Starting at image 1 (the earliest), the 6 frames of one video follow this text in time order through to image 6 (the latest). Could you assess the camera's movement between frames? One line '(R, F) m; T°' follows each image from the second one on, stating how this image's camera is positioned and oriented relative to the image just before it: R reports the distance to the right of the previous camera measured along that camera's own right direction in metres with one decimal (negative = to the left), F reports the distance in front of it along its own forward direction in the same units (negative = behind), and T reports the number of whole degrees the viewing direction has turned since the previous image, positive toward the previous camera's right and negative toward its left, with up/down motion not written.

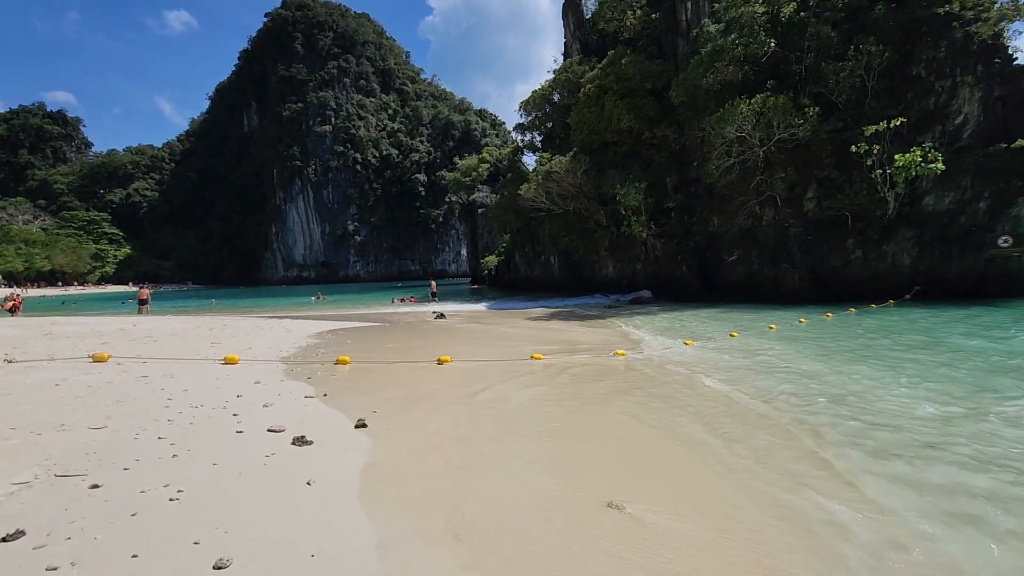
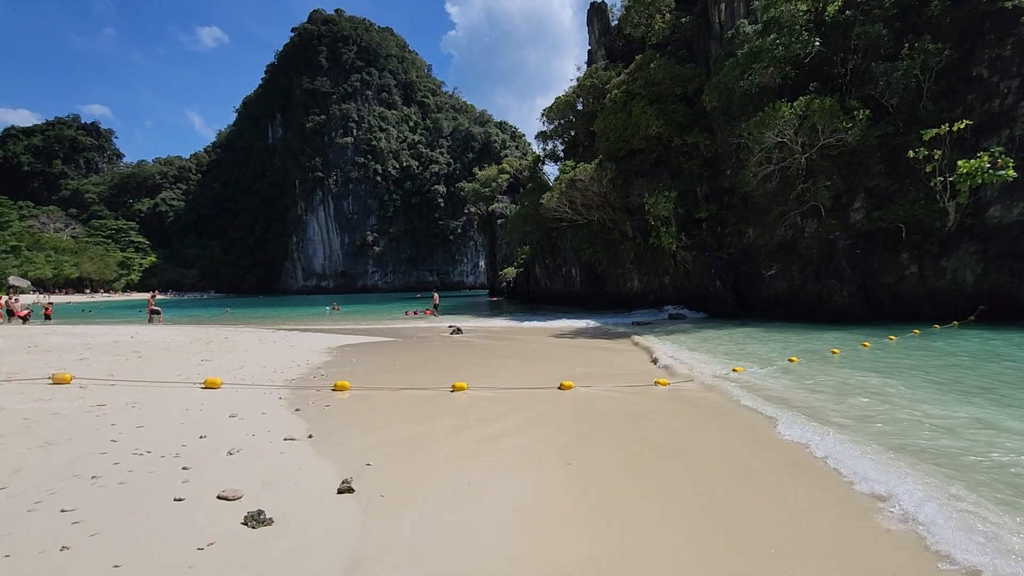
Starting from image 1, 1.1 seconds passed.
(-0.1, +1.0) m; -2°
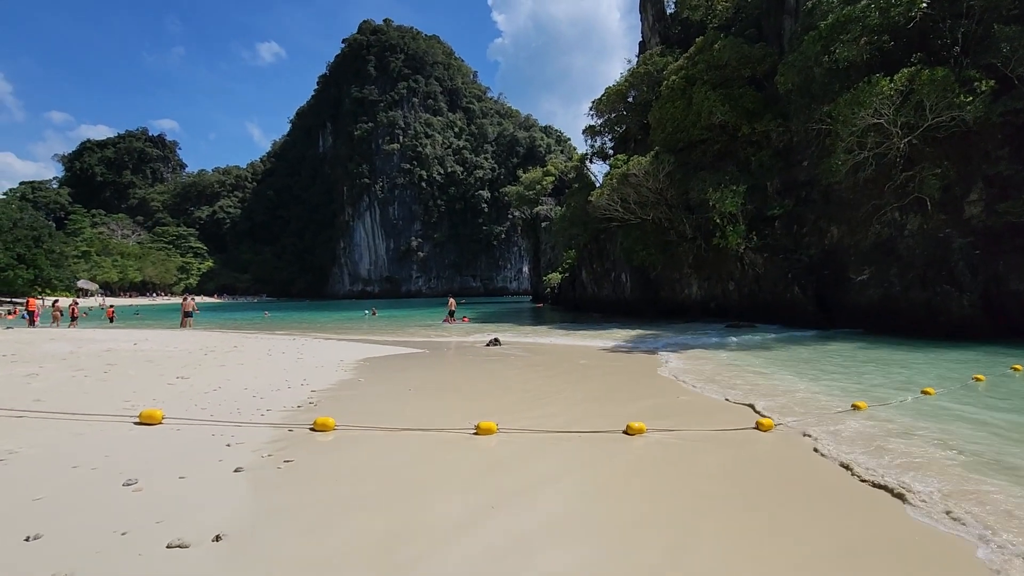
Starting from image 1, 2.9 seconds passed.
(0.0, +1.7) m; -5°
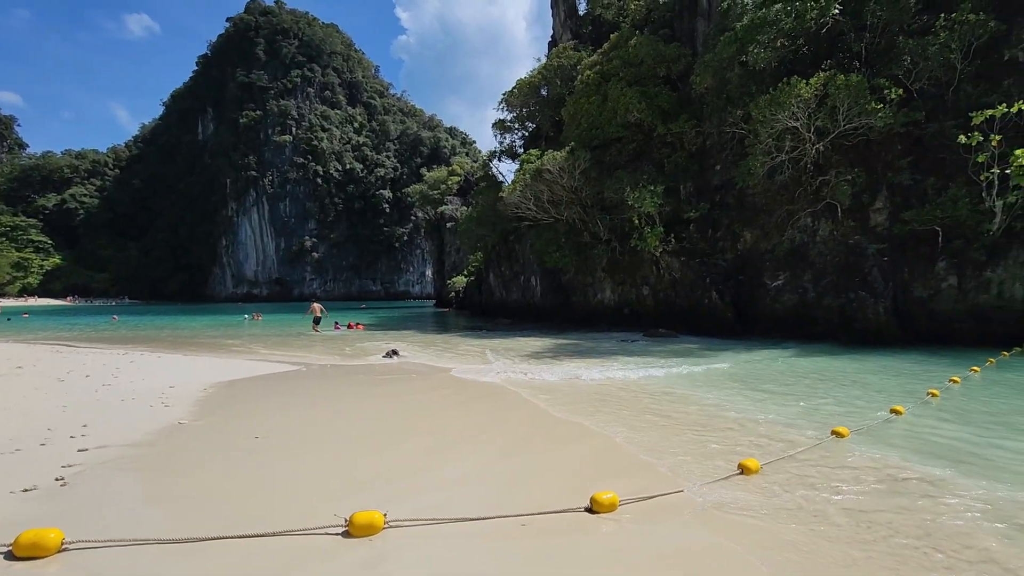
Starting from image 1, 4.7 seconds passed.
(0.0, +1.8) m; +11°
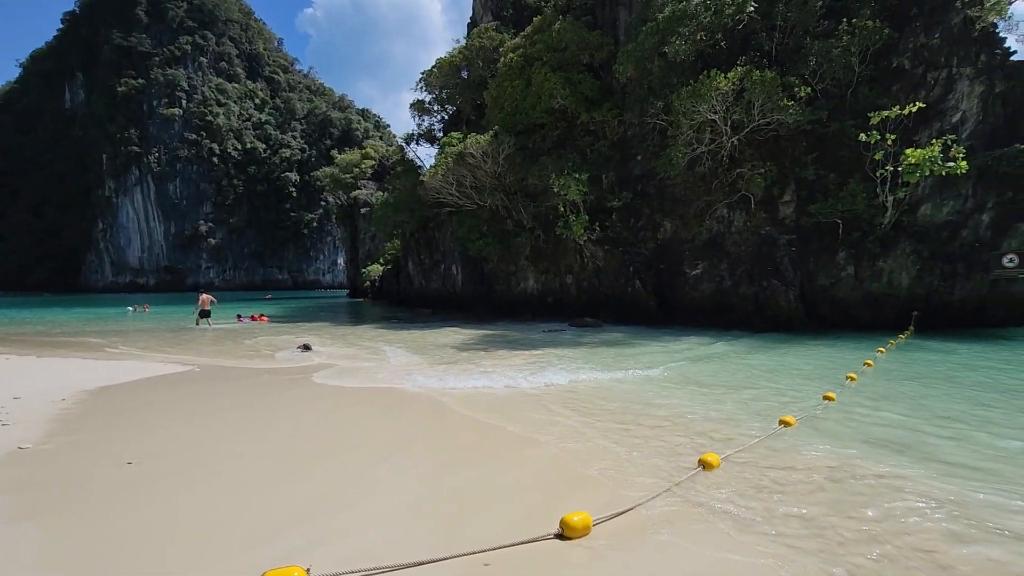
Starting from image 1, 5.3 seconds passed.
(-0.2, +0.6) m; +9°
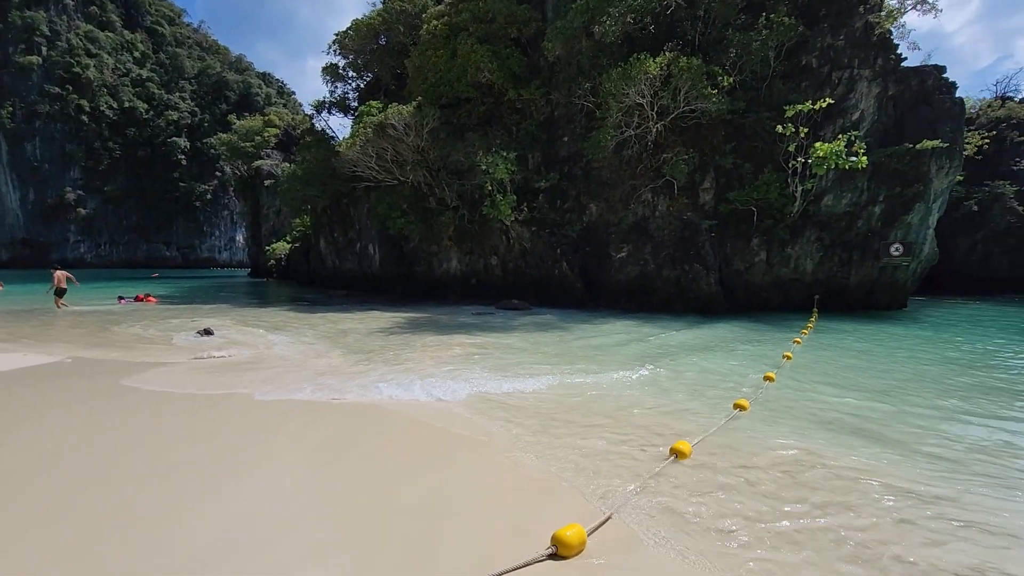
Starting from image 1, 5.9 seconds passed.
(-0.3, +0.5) m; +10°
